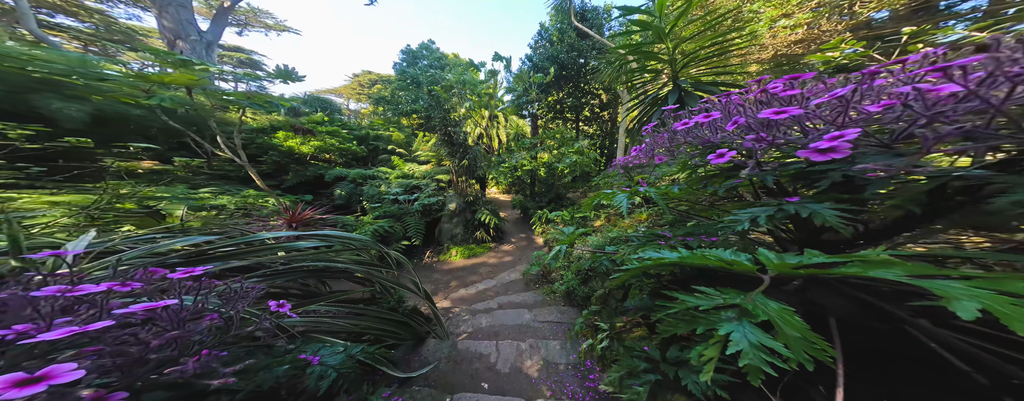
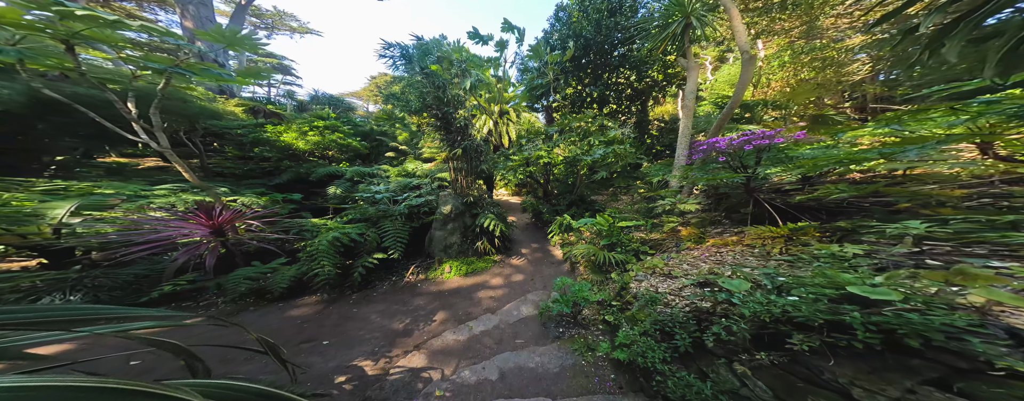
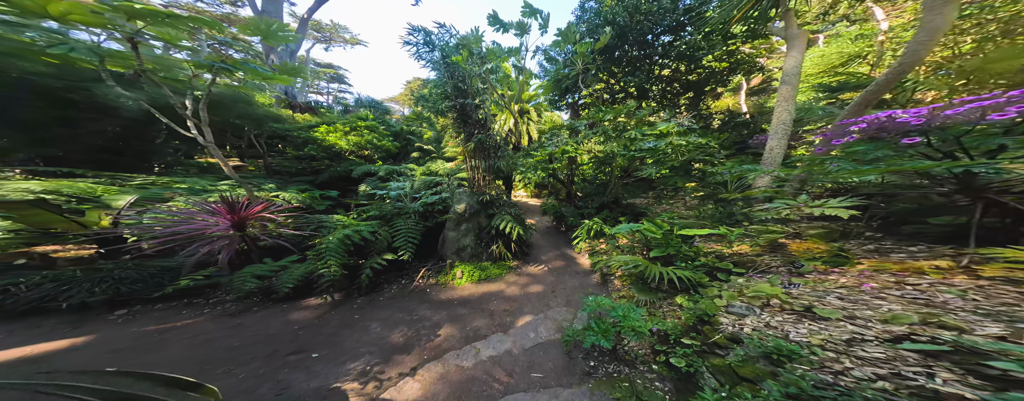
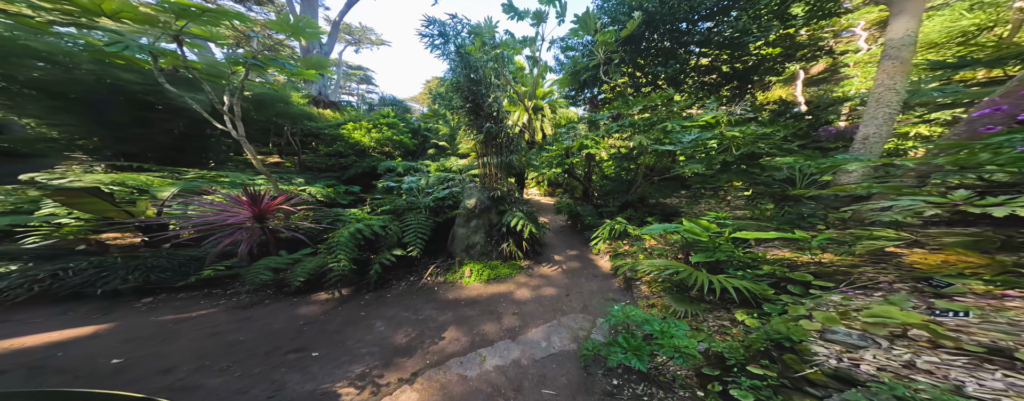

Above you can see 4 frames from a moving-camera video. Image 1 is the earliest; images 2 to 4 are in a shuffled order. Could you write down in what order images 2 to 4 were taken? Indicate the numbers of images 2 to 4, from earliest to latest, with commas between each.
2, 3, 4
